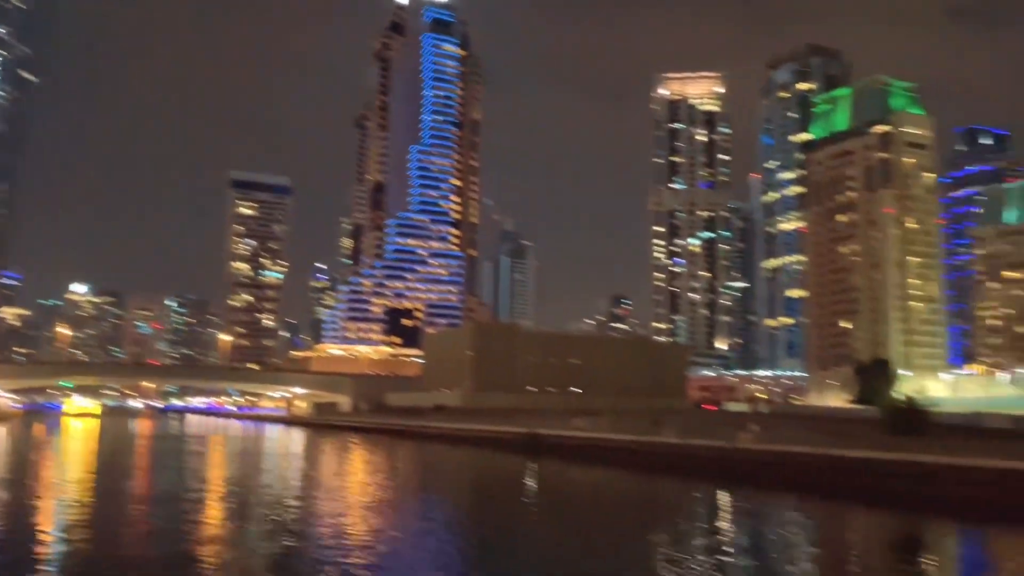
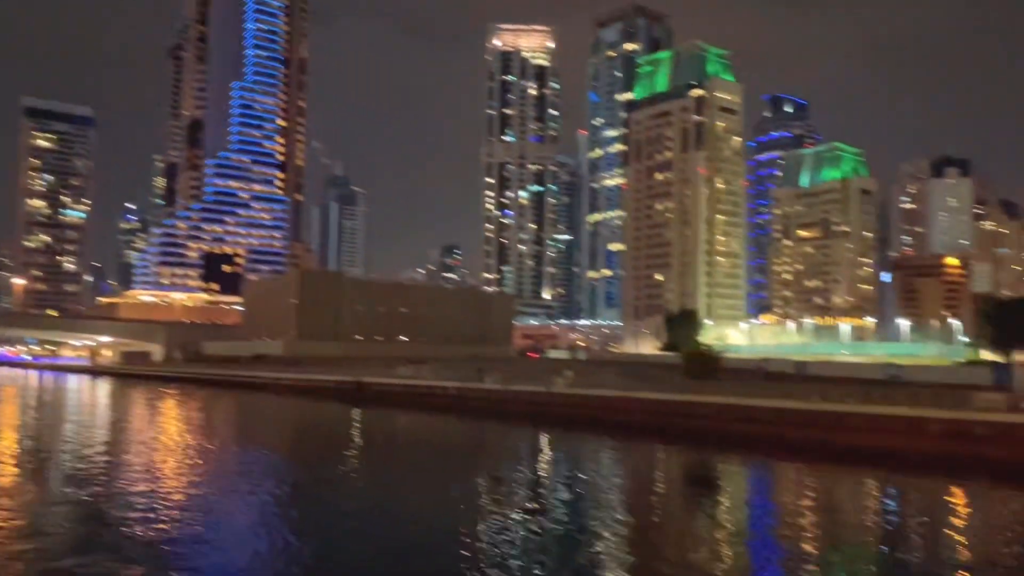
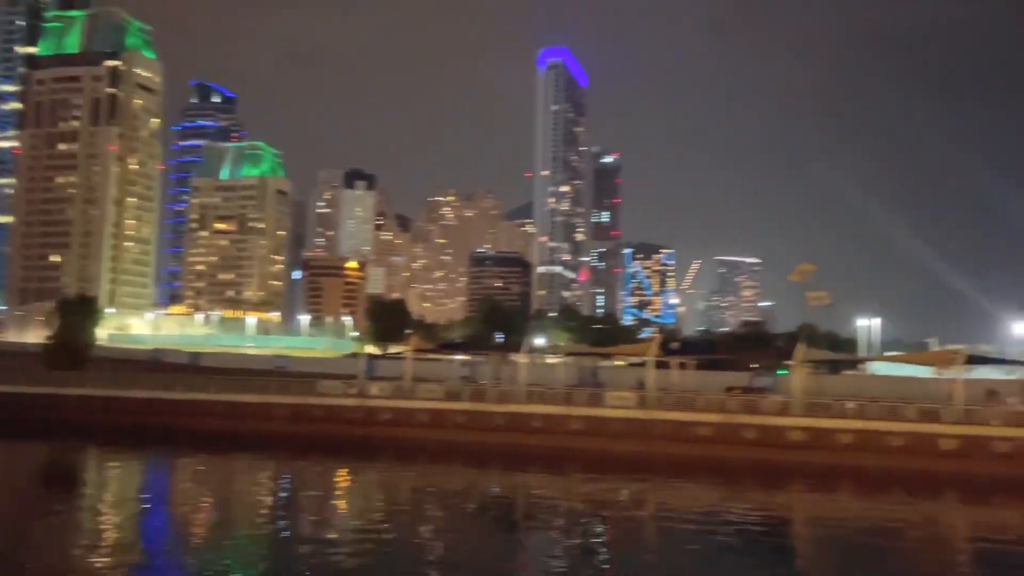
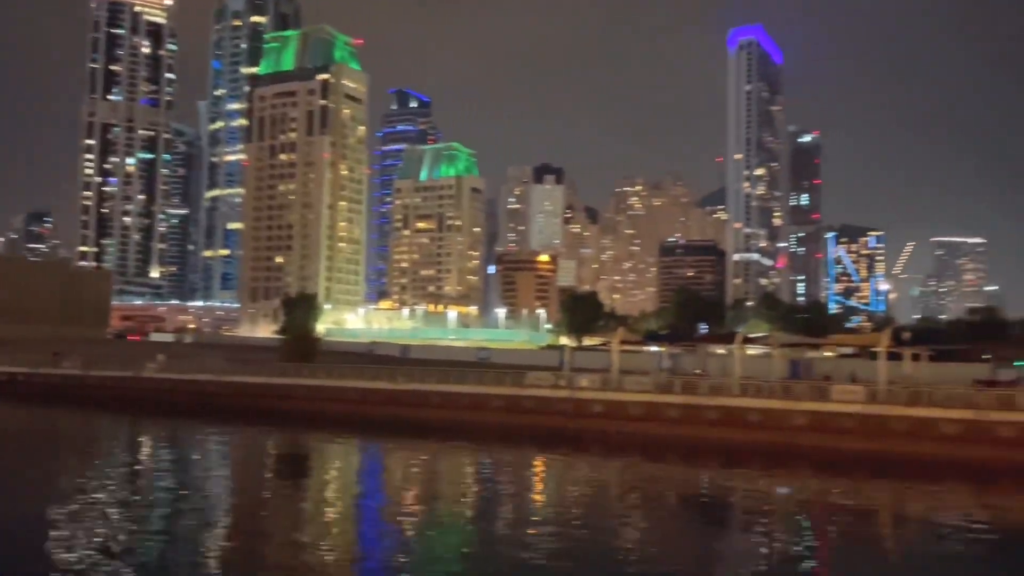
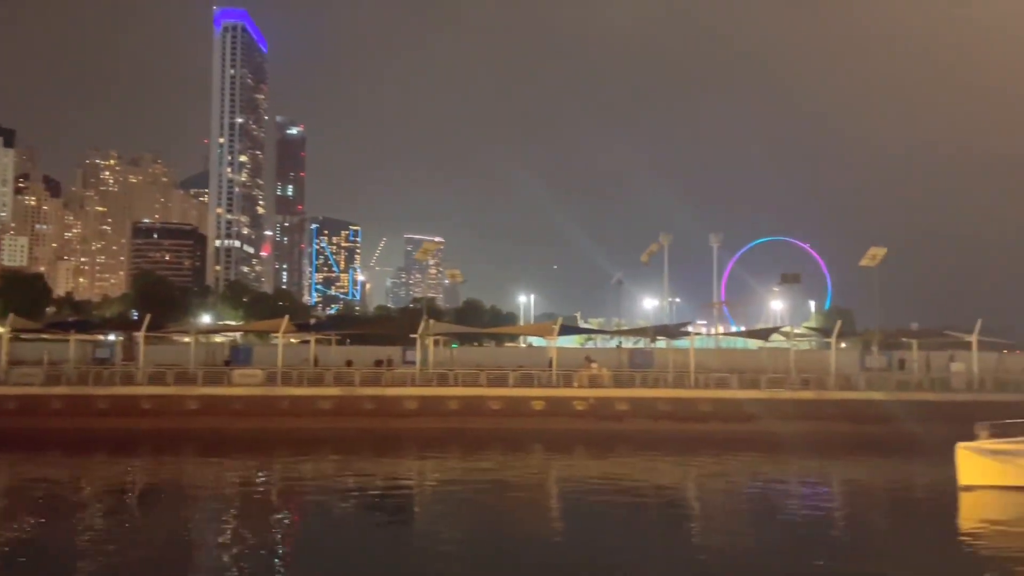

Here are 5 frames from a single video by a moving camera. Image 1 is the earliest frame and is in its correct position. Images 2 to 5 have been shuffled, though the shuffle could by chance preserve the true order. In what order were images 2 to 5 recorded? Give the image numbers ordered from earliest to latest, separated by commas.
2, 4, 3, 5
